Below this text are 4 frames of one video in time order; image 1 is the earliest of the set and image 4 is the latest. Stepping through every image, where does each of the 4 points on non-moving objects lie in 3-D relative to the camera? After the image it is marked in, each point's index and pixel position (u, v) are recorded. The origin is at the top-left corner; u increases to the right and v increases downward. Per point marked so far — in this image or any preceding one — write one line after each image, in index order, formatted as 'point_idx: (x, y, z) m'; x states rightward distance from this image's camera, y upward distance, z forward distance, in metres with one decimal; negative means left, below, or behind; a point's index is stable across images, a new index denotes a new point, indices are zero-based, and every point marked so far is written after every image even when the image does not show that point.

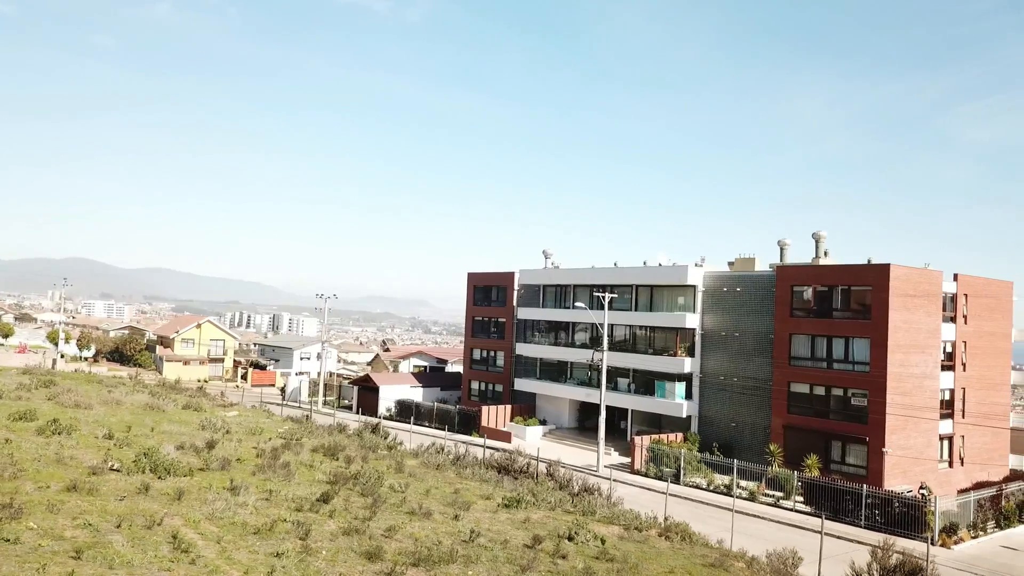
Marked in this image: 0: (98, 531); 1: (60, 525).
0: (-6.3, -3.8, +12.6) m
1: (-7.0, -3.7, +12.7) m
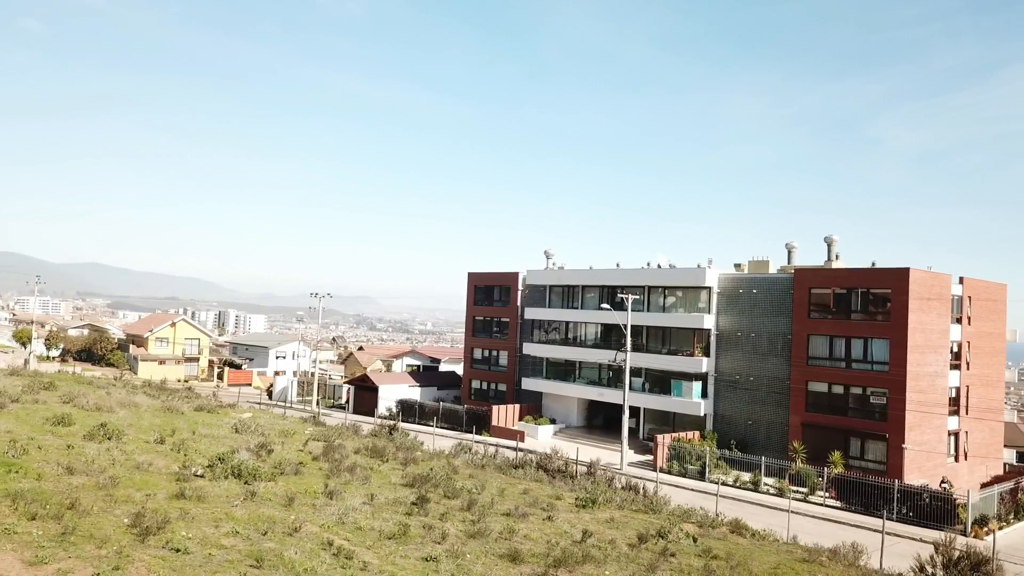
0: (-4.0, -3.9, +12.6) m
1: (-4.6, -3.8, +12.6) m
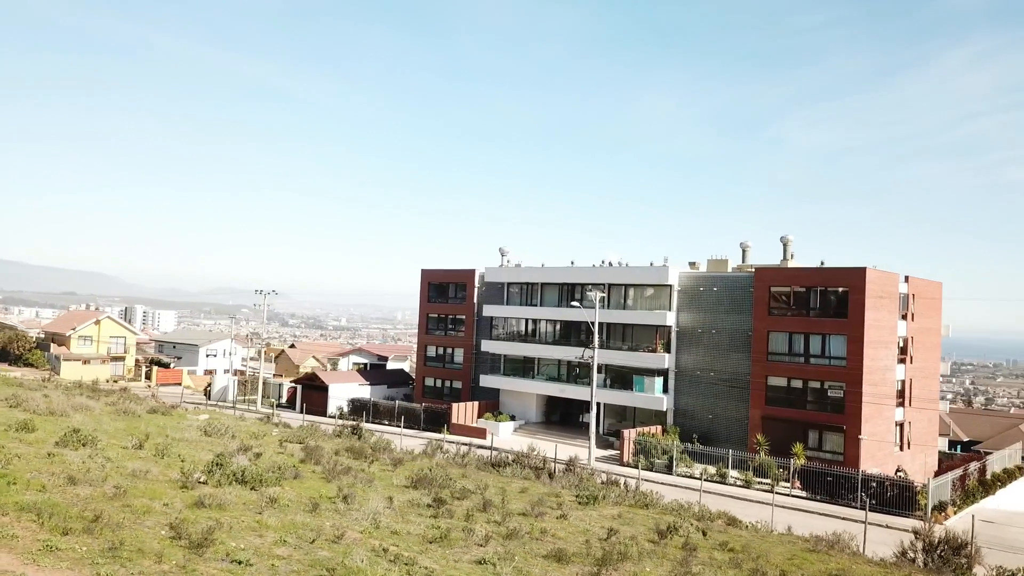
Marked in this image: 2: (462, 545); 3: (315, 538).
0: (-3.1, -3.9, +12.4) m
1: (-3.8, -3.8, +12.3) m
2: (-0.9, -4.3, +13.7) m
3: (-3.1, -4.0, +13.0) m
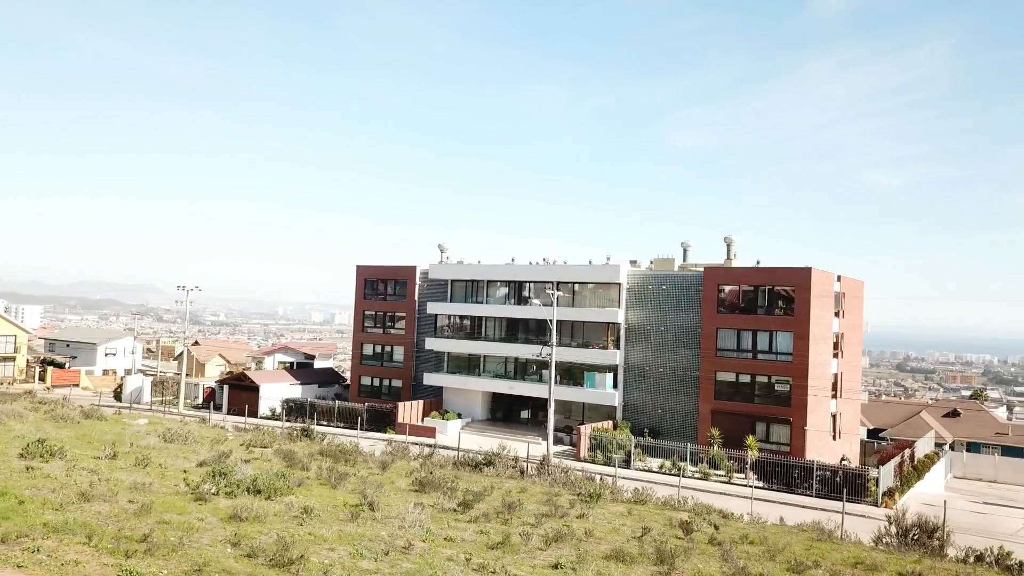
0: (-1.9, -4.0, +12.0) m
1: (-2.5, -3.9, +11.8) m
2: (+0.2, -4.3, +13.6) m
3: (-2.0, -4.0, +12.6) m
